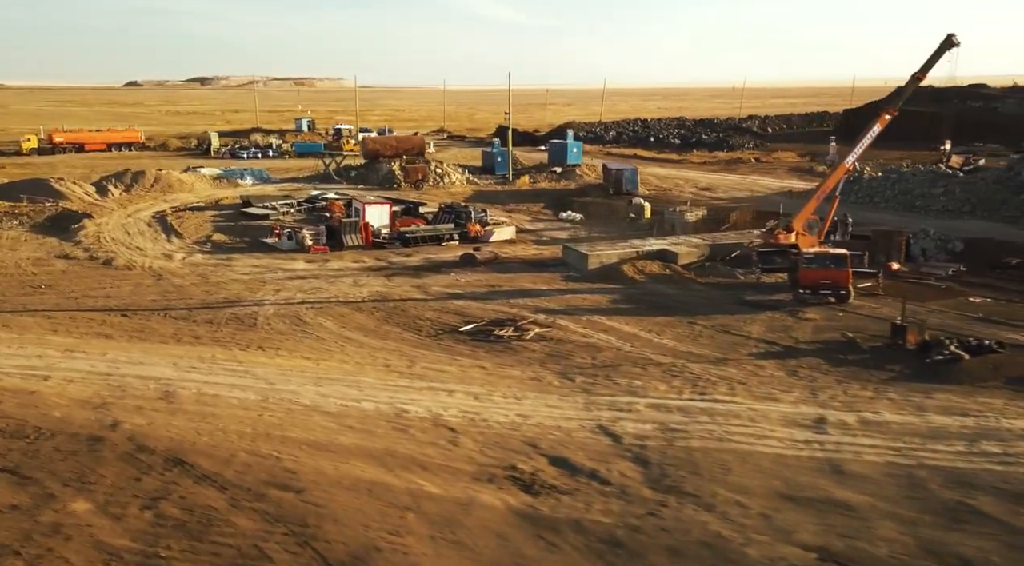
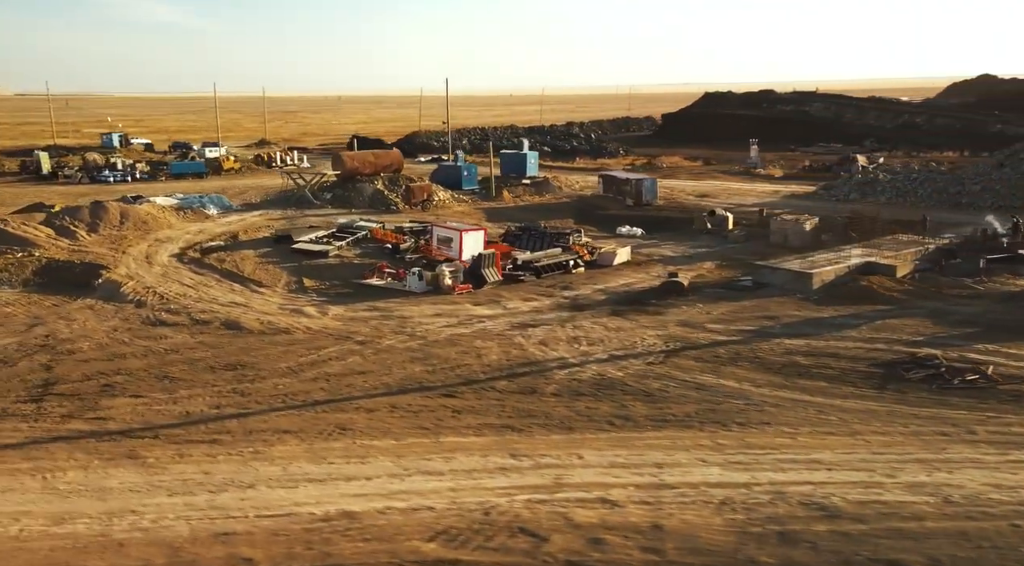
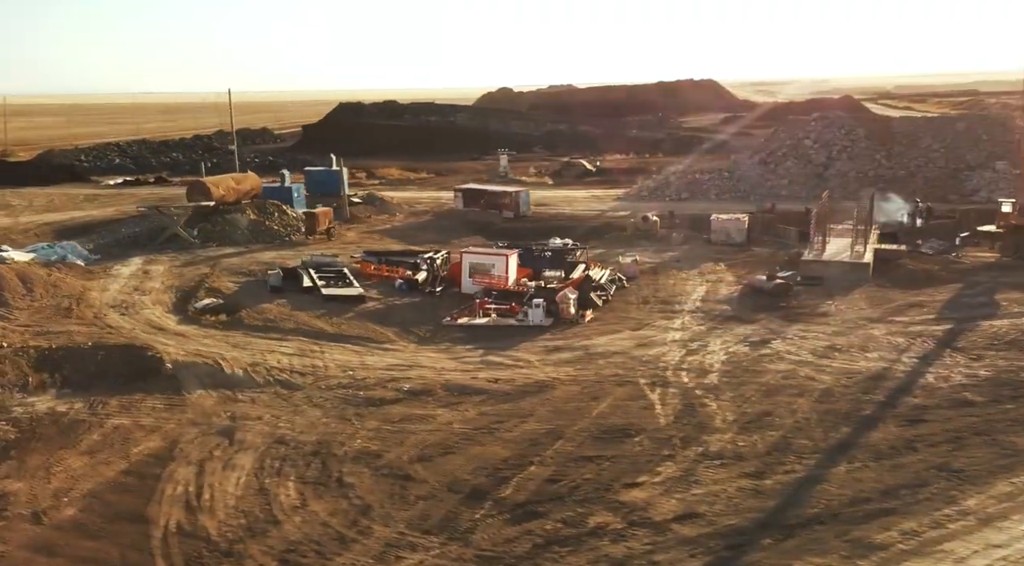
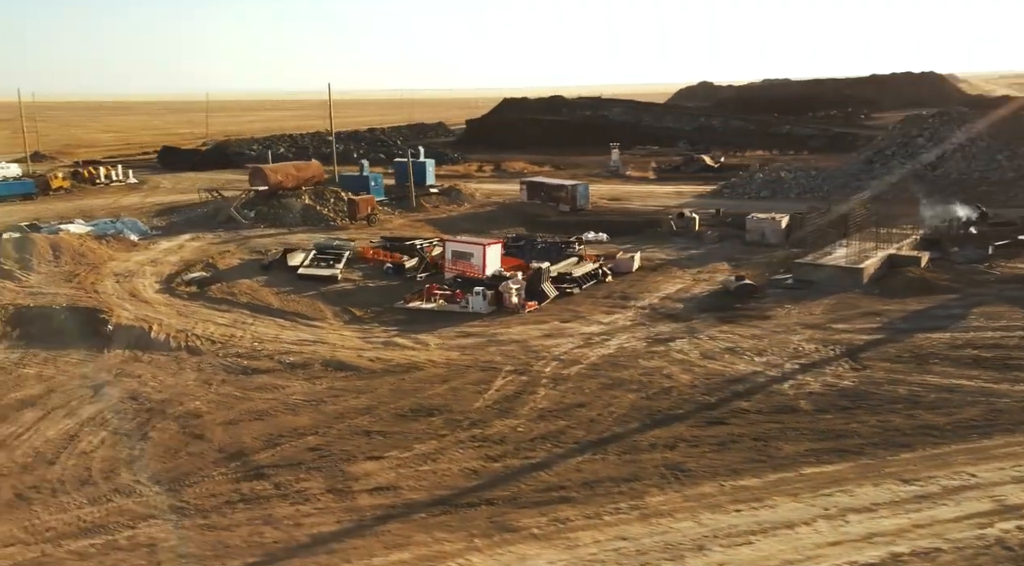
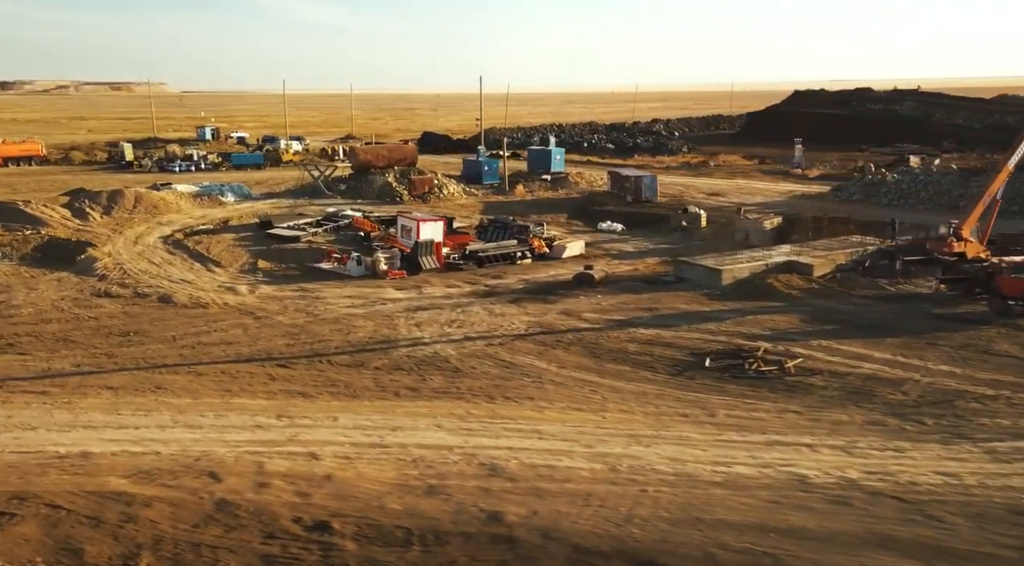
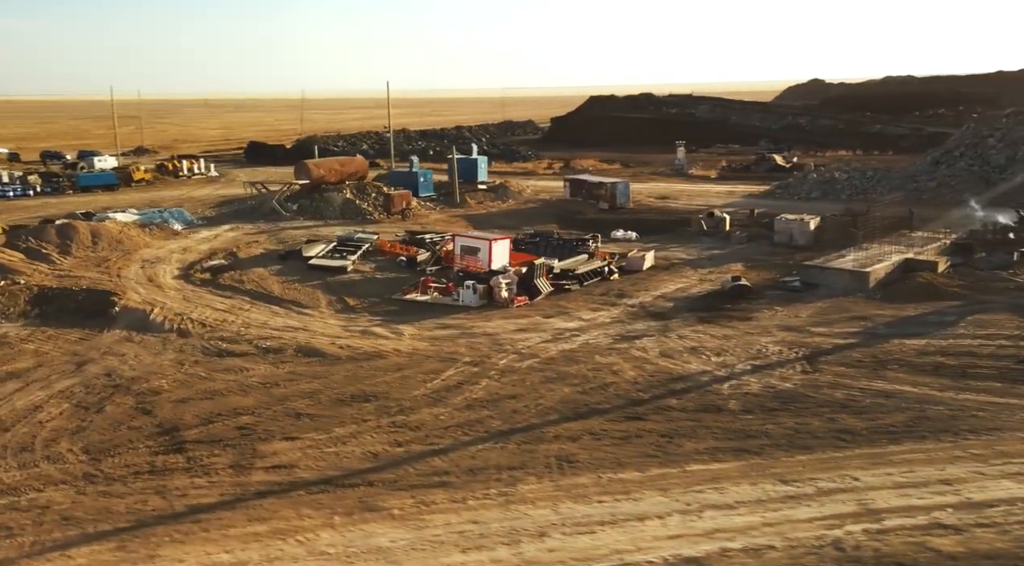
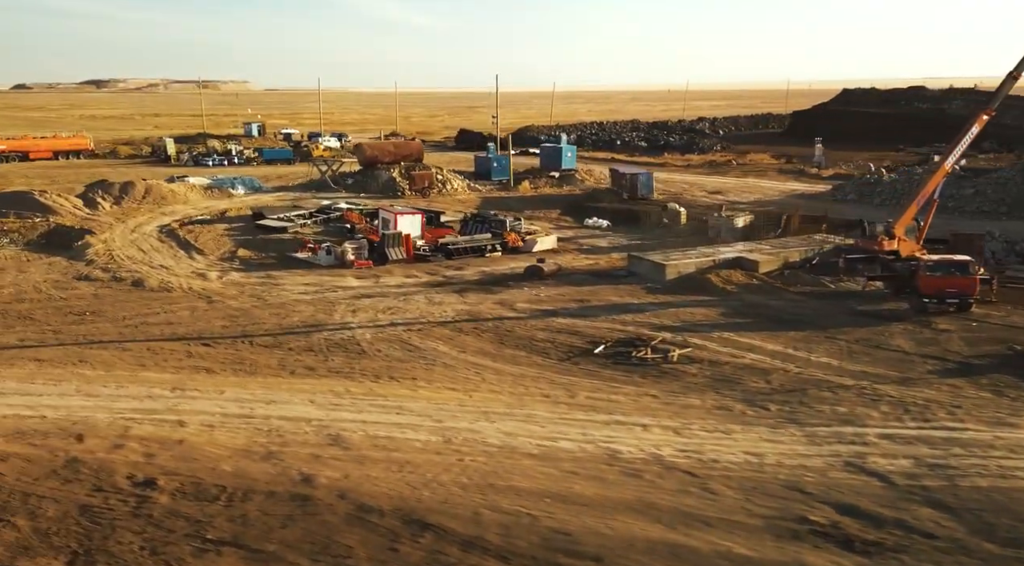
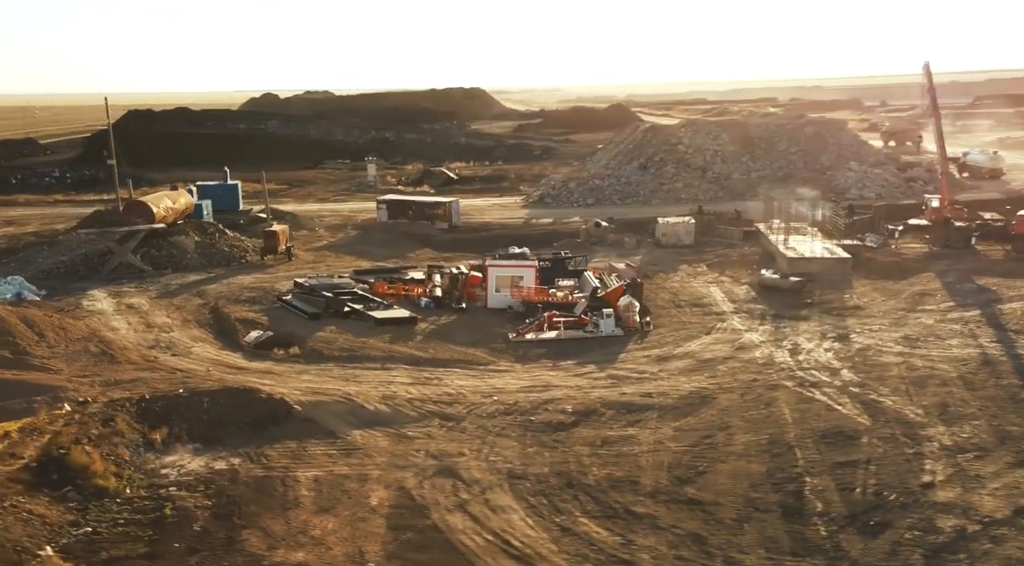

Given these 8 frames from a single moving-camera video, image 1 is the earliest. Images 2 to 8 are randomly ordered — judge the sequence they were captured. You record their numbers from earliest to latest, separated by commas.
7, 5, 2, 6, 4, 3, 8
